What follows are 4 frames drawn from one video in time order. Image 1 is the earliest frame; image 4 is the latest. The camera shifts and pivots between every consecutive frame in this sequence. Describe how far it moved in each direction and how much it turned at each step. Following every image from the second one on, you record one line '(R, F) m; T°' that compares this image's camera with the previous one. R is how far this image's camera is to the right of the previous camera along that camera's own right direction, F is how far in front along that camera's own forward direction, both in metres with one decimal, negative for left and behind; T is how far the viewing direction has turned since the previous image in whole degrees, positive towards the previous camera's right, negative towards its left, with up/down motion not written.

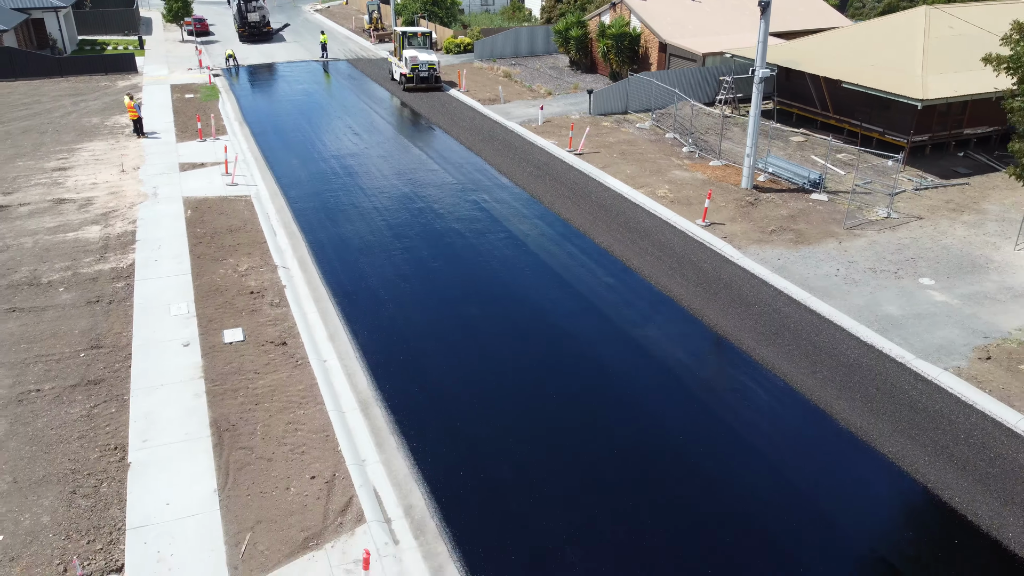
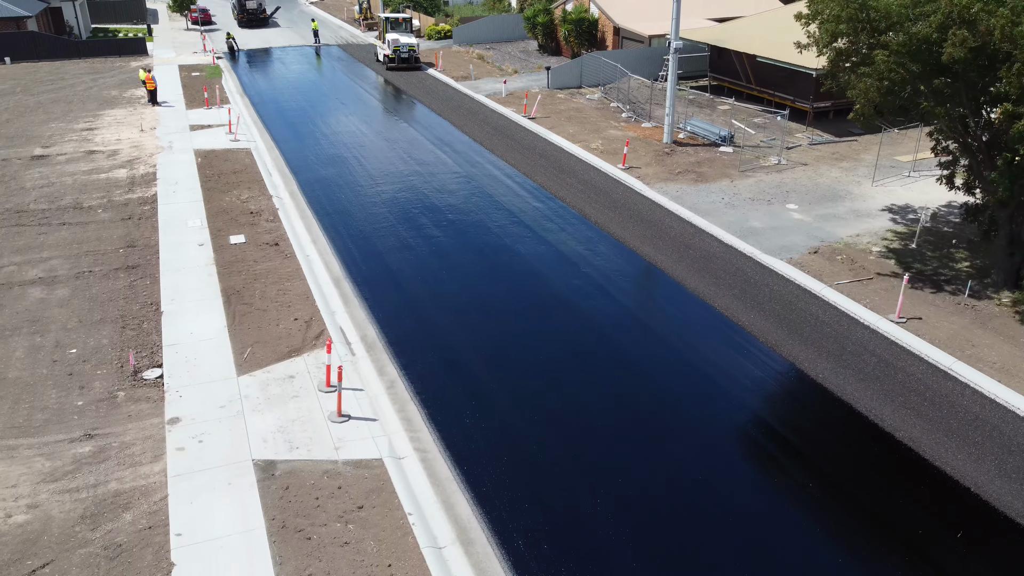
(+1.2, -3.7) m; 0°
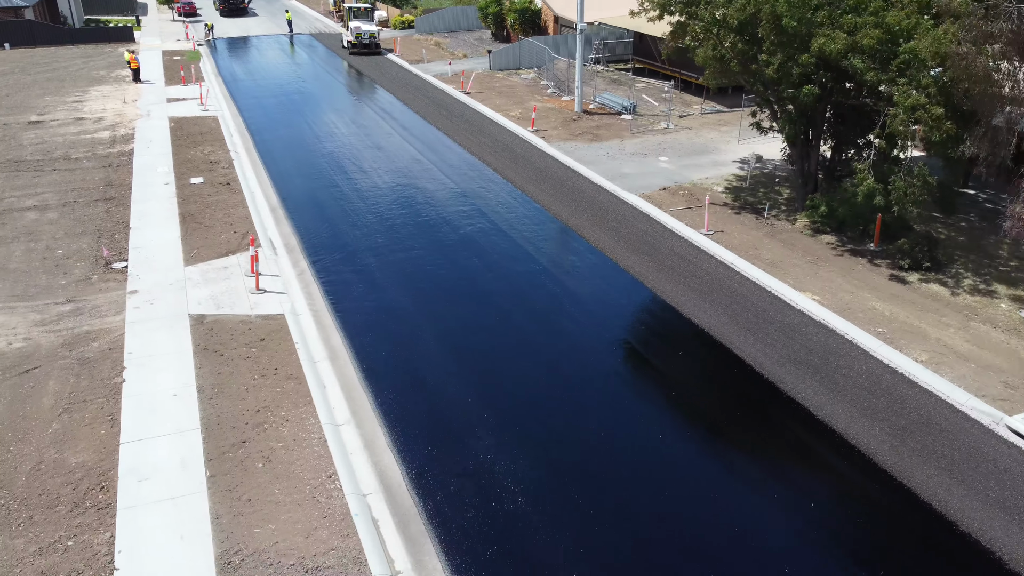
(+2.2, -3.7) m; 0°
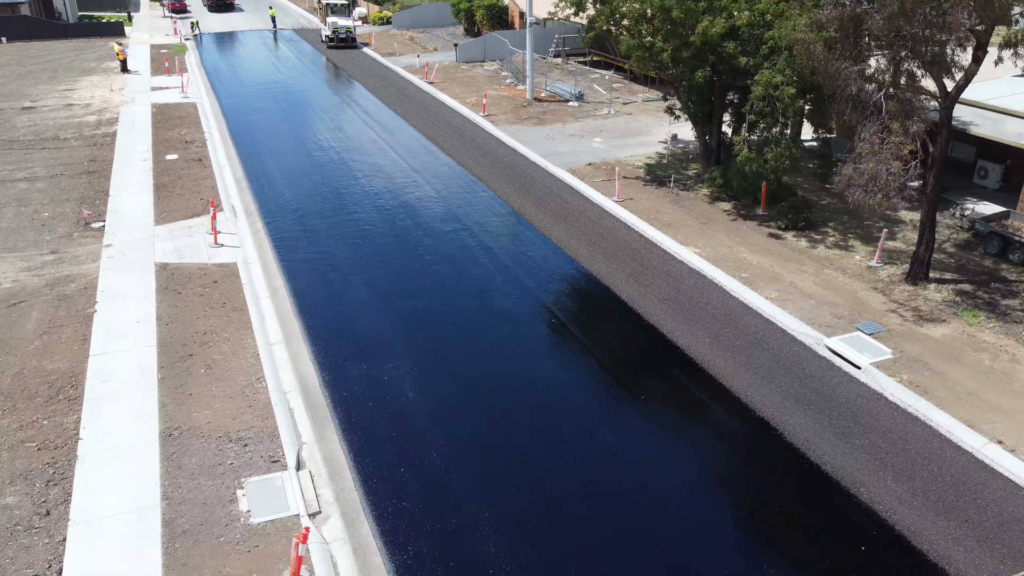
(+1.6, -2.3) m; 0°
